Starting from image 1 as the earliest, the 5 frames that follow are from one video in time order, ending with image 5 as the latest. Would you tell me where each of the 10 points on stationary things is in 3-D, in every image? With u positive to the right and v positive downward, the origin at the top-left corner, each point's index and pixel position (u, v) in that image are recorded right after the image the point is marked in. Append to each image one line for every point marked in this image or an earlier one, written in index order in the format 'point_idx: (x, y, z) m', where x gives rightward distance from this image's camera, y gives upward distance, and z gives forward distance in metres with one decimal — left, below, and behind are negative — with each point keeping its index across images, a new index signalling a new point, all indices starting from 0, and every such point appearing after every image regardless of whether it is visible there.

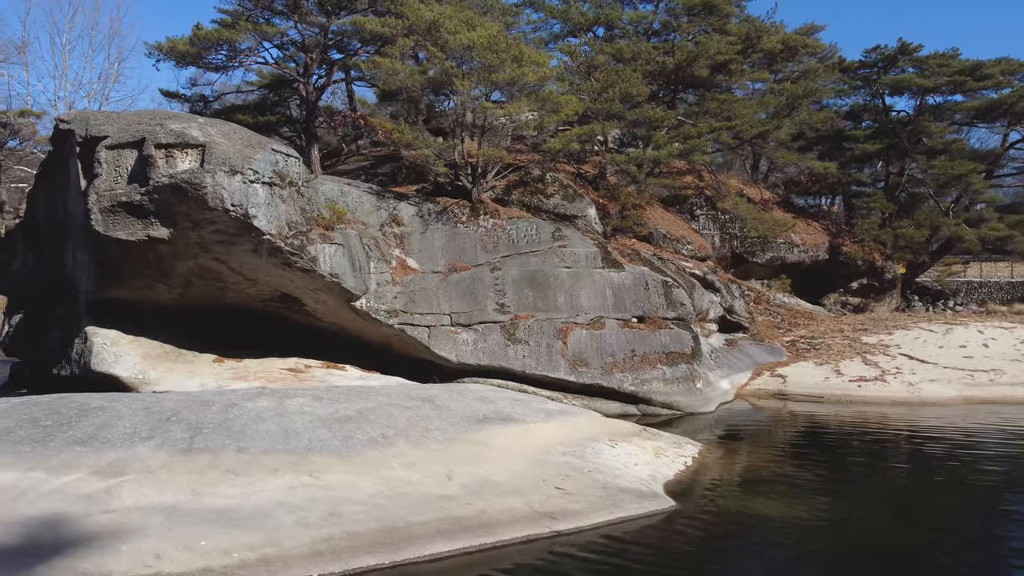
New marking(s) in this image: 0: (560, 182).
0: (+1.1, +2.2, +14.6) m
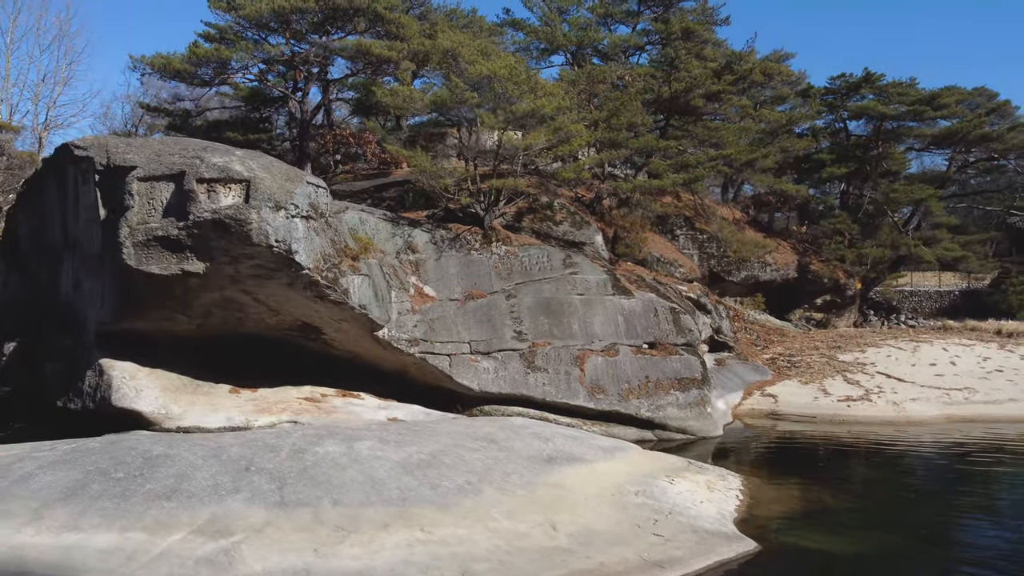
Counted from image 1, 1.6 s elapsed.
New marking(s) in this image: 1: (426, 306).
0: (+1.2, +1.6, +14.9) m
1: (-1.5, -0.3, +12.0) m
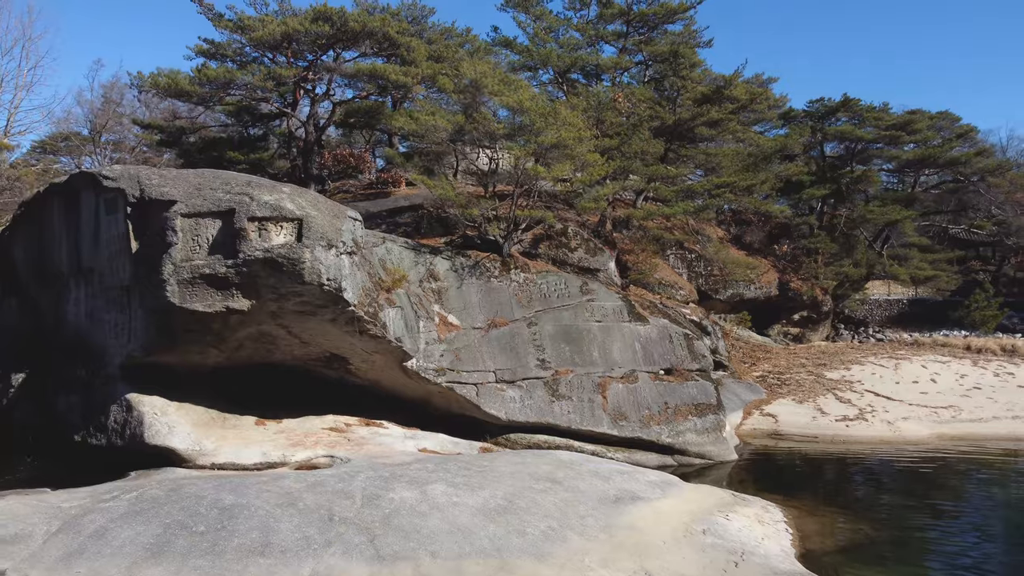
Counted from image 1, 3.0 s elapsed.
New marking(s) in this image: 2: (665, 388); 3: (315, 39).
0: (+1.5, +1.1, +15.1) m
1: (-1.0, -0.8, +12.0) m
2: (+2.9, -1.9, +13.2) m
3: (-4.2, +5.4, +15.2) m
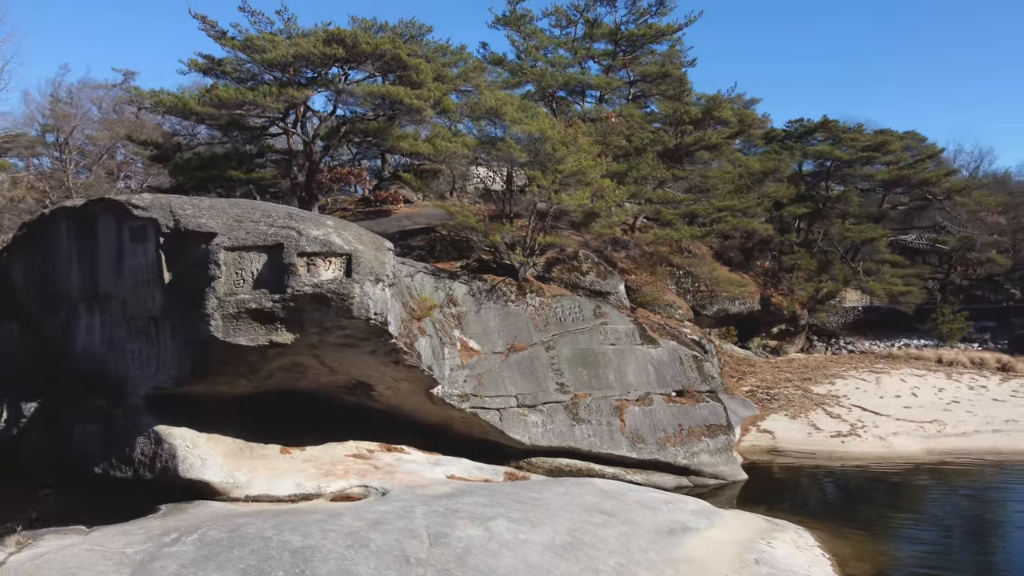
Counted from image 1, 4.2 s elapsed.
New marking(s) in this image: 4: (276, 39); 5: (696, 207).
0: (+1.7, +0.7, +15.4) m
1: (-0.7, -1.3, +12.1) m
2: (+3.2, -2.3, +13.5) m
3: (-4.0, +4.9, +15.2) m
4: (-5.0, +5.3, +15.0) m
5: (+4.5, +2.0, +17.3) m
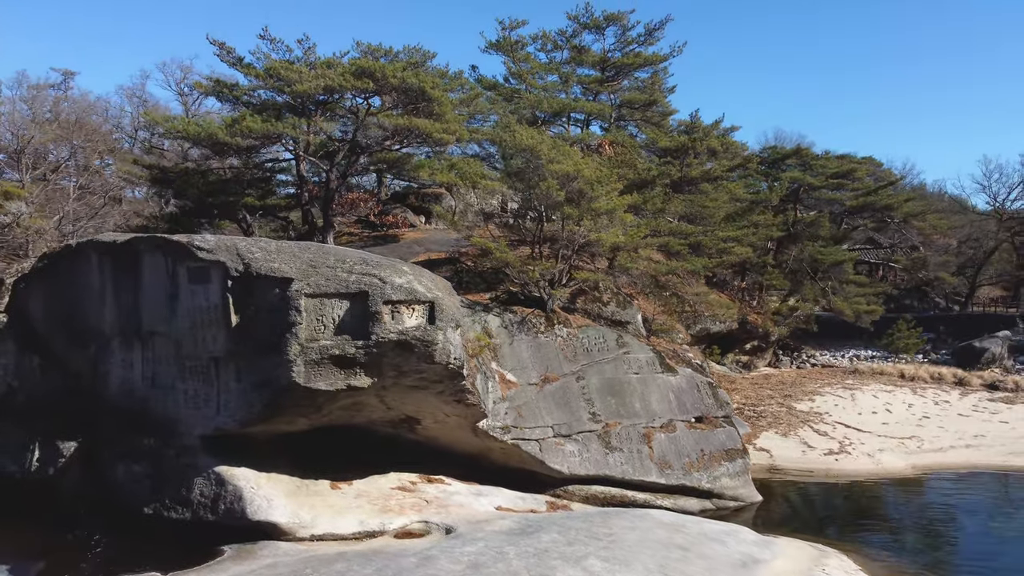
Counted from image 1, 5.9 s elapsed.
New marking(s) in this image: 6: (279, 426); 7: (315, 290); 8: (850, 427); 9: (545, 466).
0: (+2.1, 0.0, +16.0) m
1: (0.0, -1.9, +12.5) m
2: (+3.7, -3.0, +14.2) m
3: (-3.5, +4.3, +15.3) m
4: (-4.5, +4.7, +15.1) m
5: (+4.7, +1.3, +18.1) m
6: (-3.4, -2.0, +10.4) m
7: (-2.5, 0.0, +9.1) m
8: (+9.5, -3.9, +19.8) m
9: (+0.6, -3.1, +12.3) m
